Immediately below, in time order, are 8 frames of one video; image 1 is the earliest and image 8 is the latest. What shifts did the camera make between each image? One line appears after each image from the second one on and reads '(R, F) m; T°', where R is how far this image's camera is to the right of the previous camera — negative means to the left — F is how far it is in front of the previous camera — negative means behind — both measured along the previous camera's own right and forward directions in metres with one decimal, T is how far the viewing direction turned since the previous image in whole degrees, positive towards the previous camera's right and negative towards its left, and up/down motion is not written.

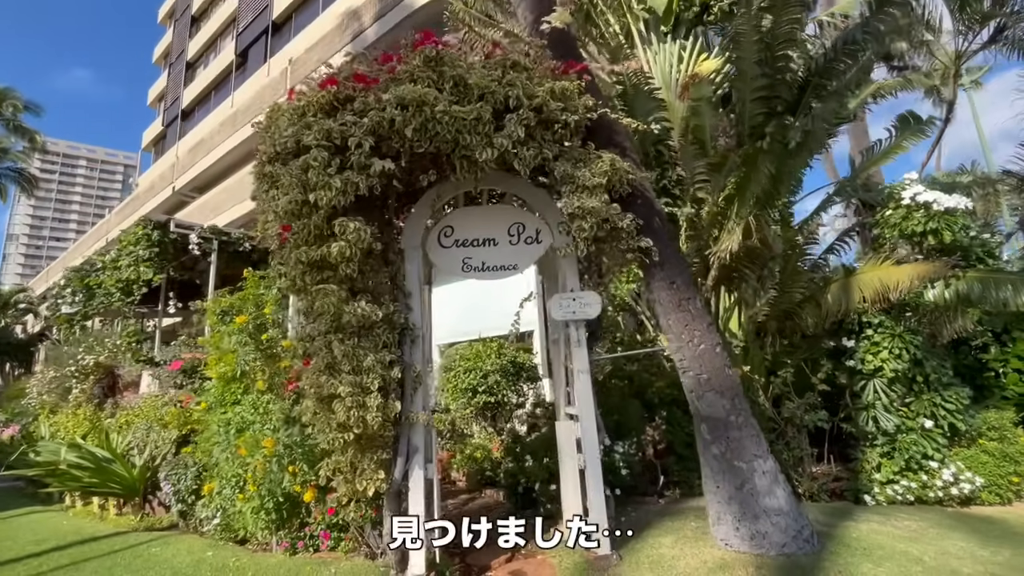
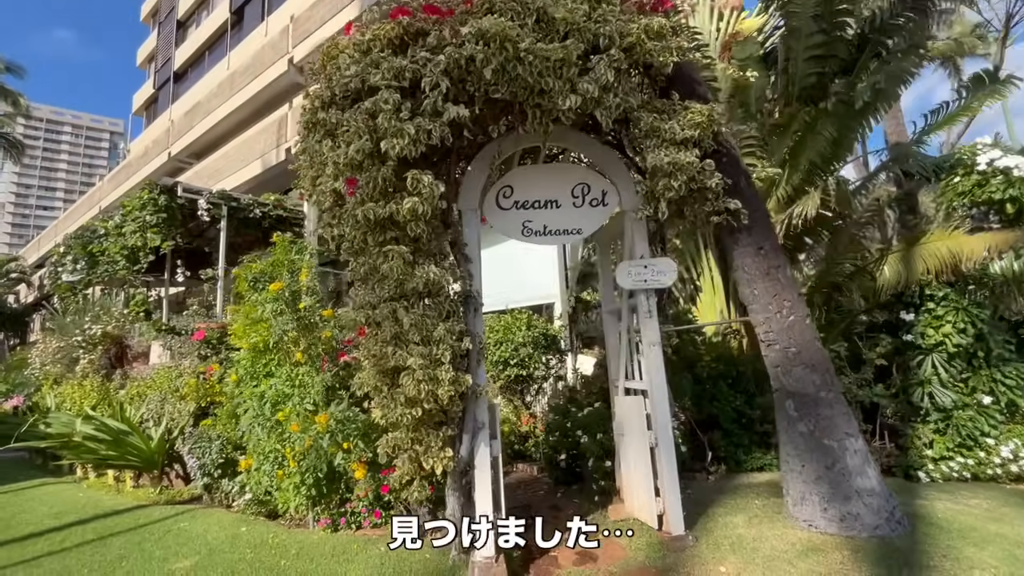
(-0.6, +0.3) m; +1°
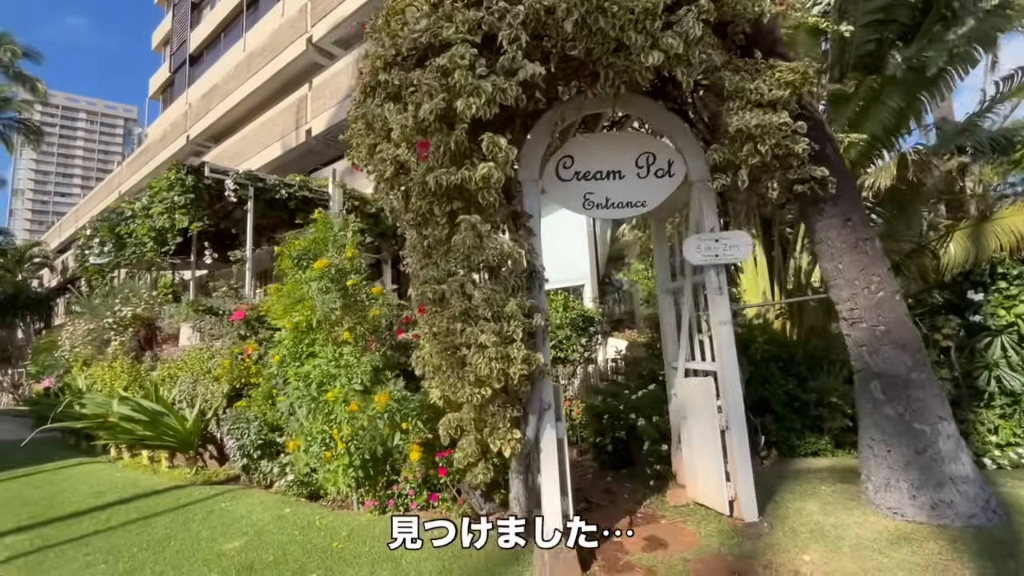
(-0.4, +0.2) m; -1°
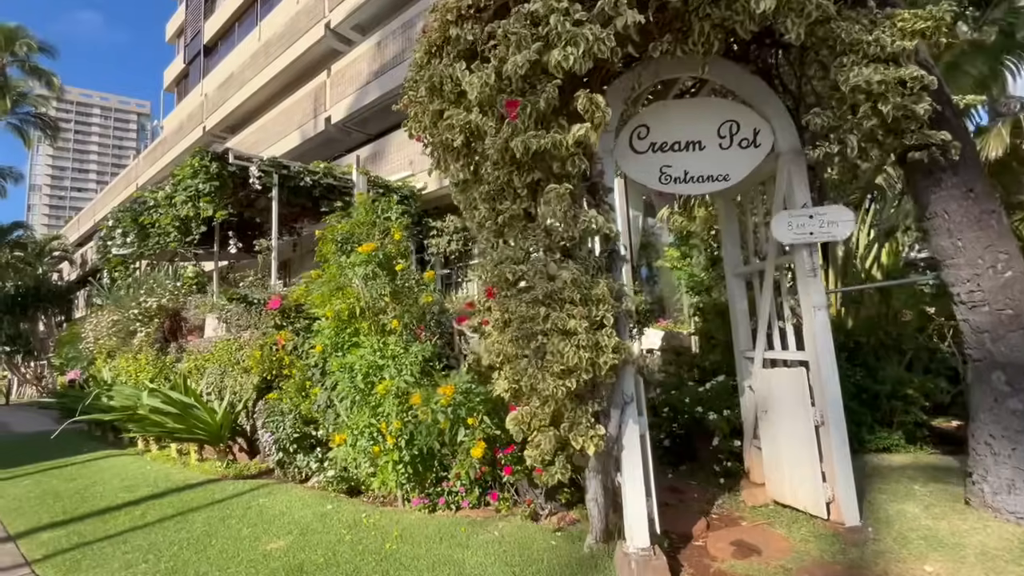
(-0.5, +0.3) m; -1°
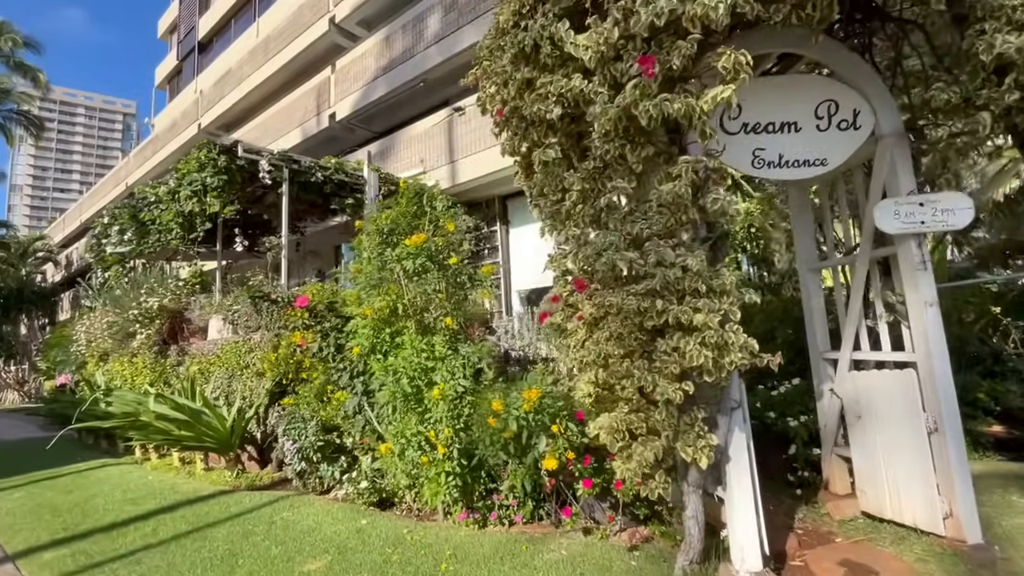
(-0.6, +0.4) m; +1°
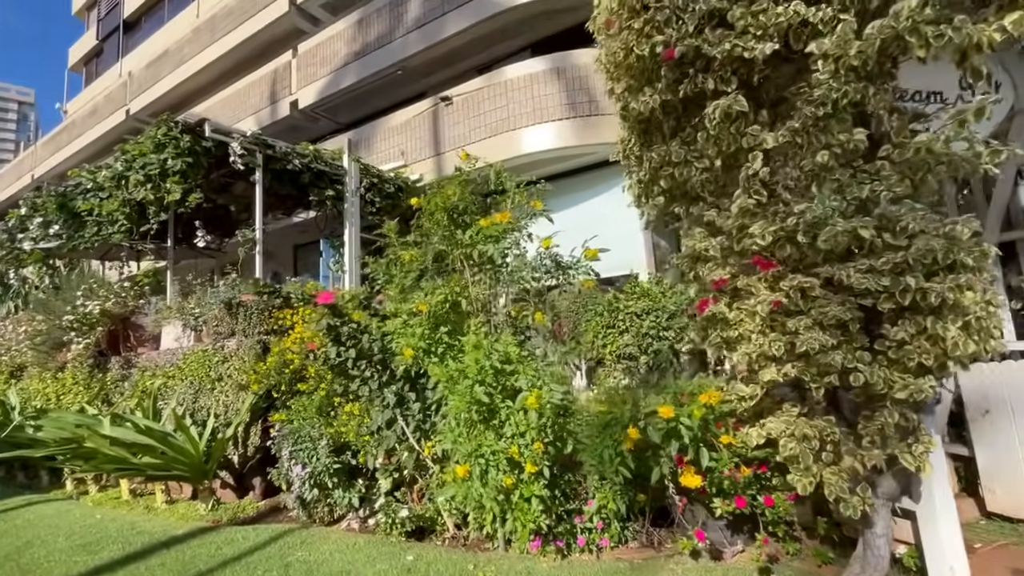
(-1.1, +0.7) m; +7°
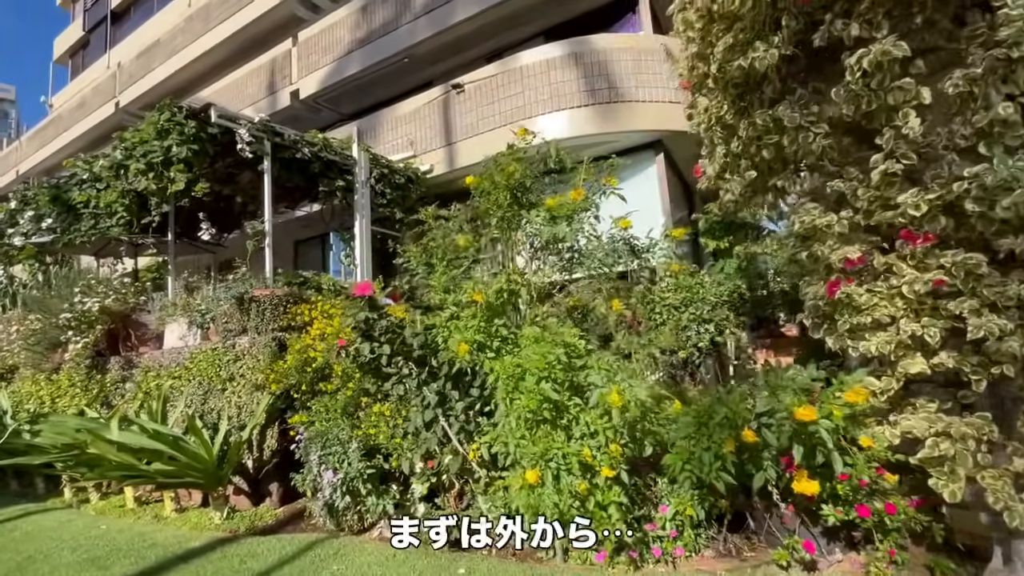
(-0.5, +0.4) m; +1°
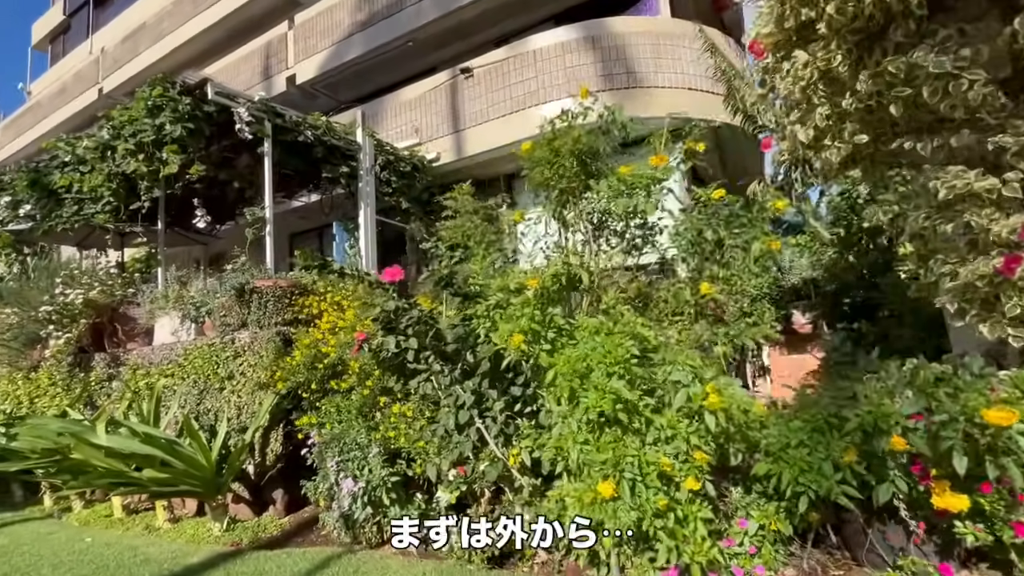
(-0.5, +0.5) m; +1°
